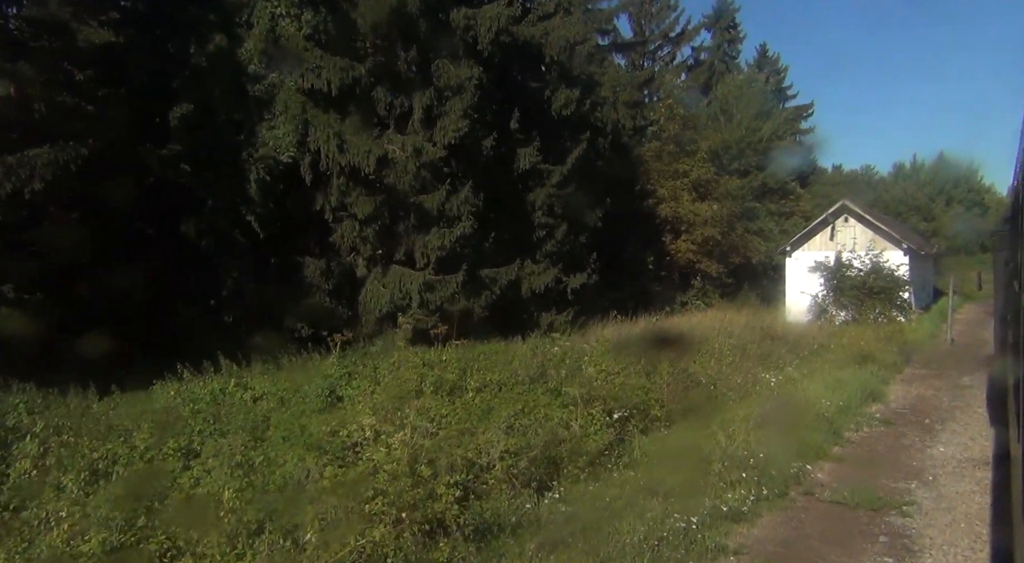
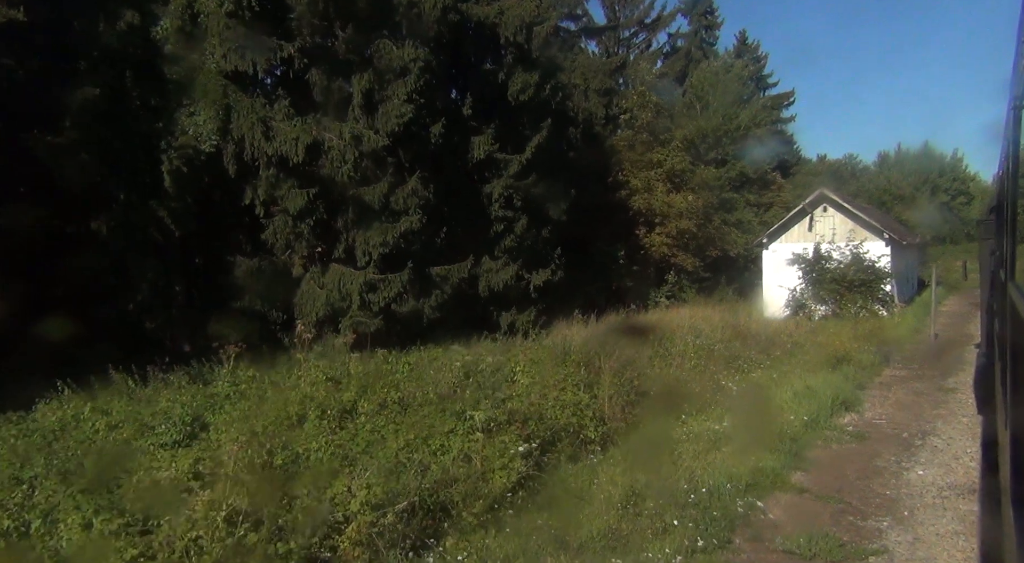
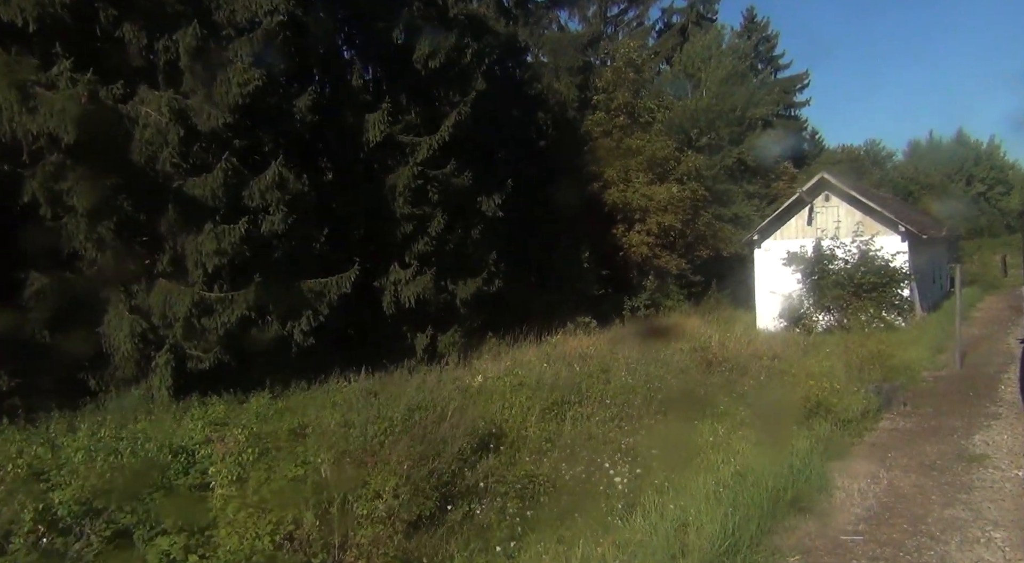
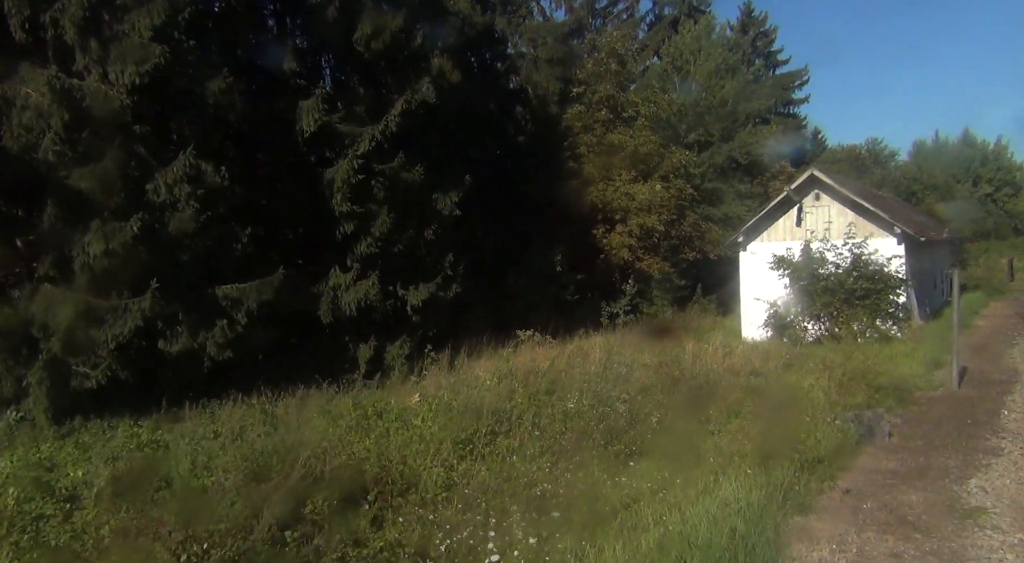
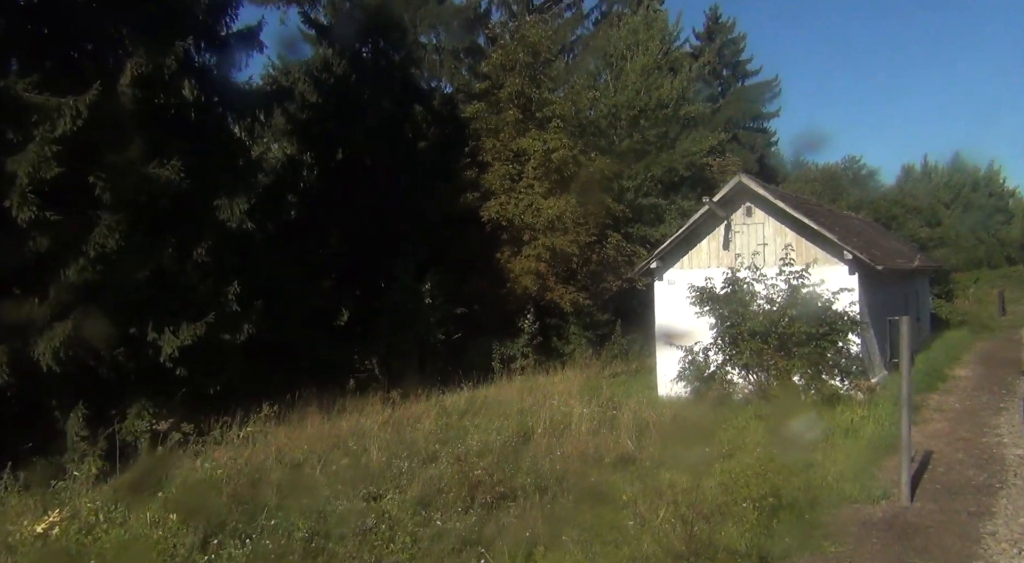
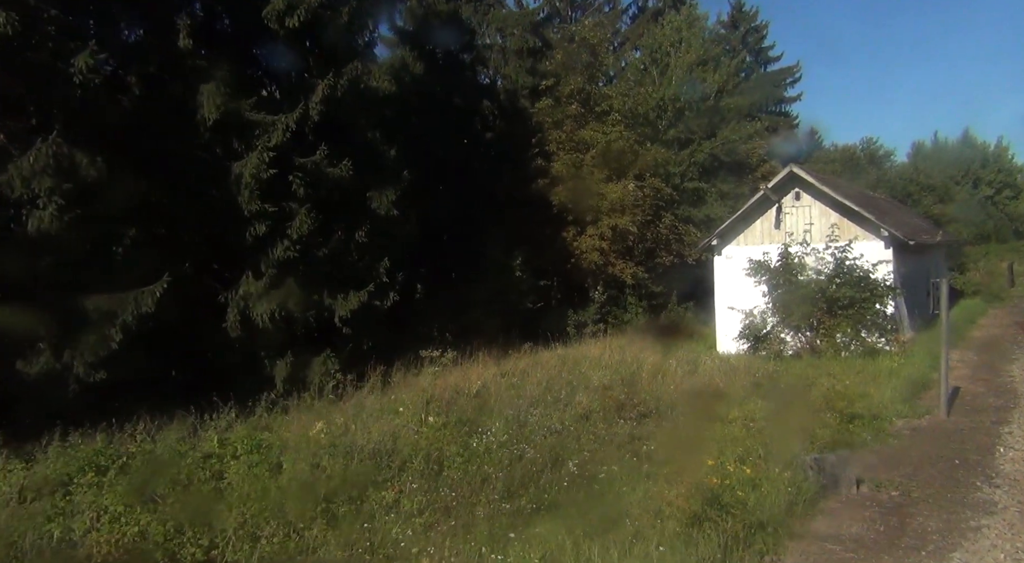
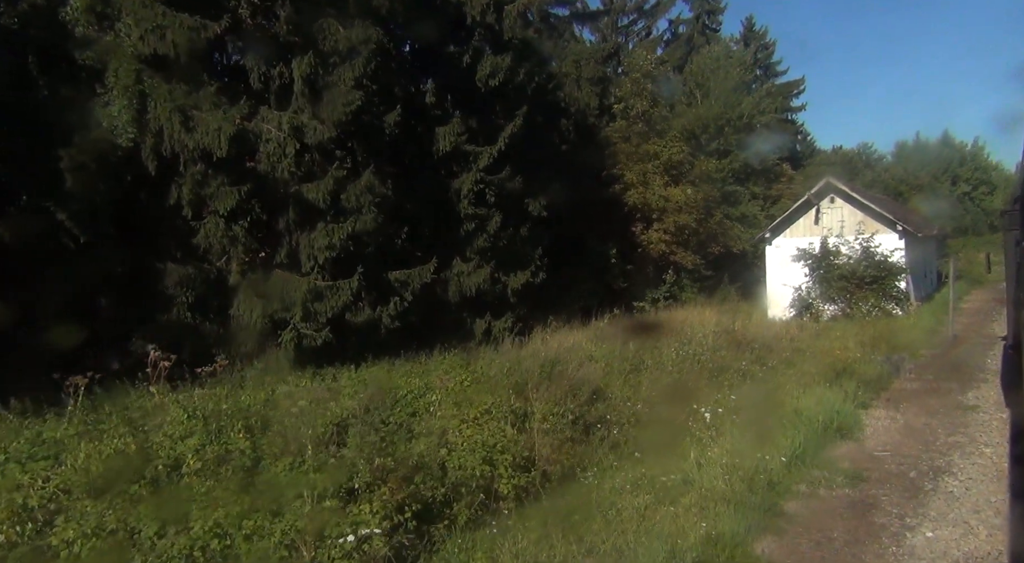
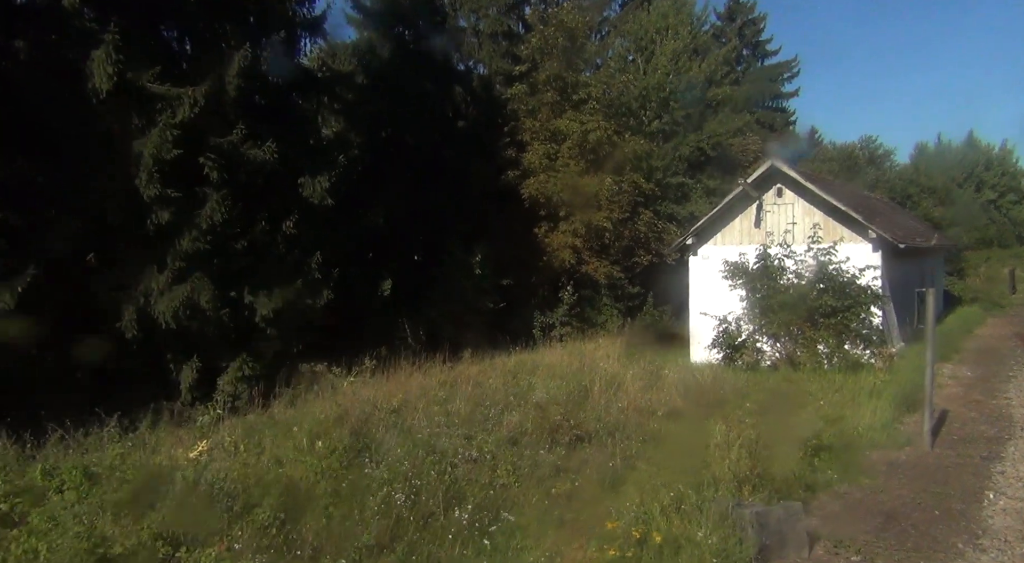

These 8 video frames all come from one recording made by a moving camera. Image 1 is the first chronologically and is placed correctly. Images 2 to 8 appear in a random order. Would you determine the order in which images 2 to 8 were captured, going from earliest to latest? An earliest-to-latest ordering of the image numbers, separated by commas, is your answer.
2, 7, 3, 4, 6, 8, 5
